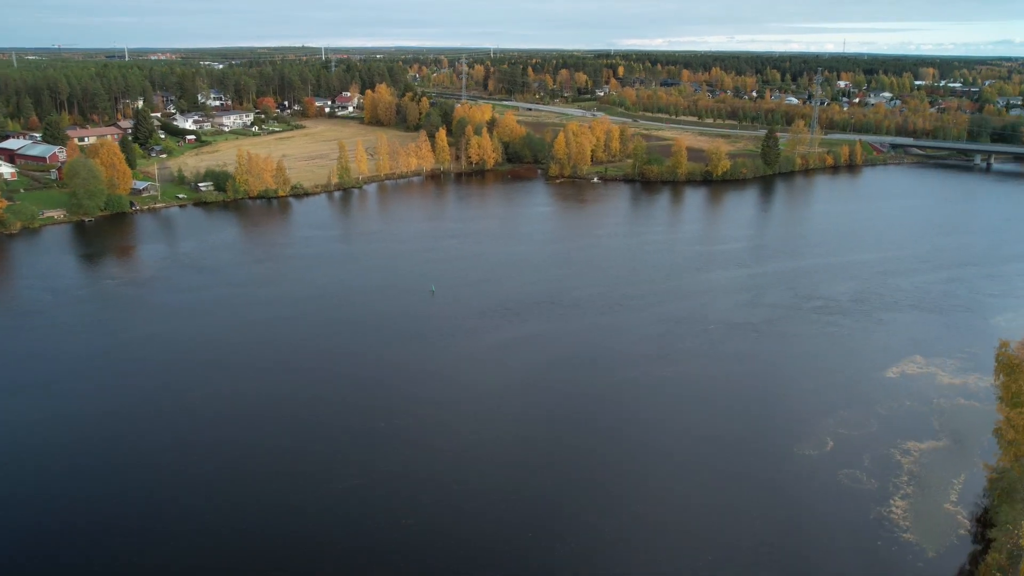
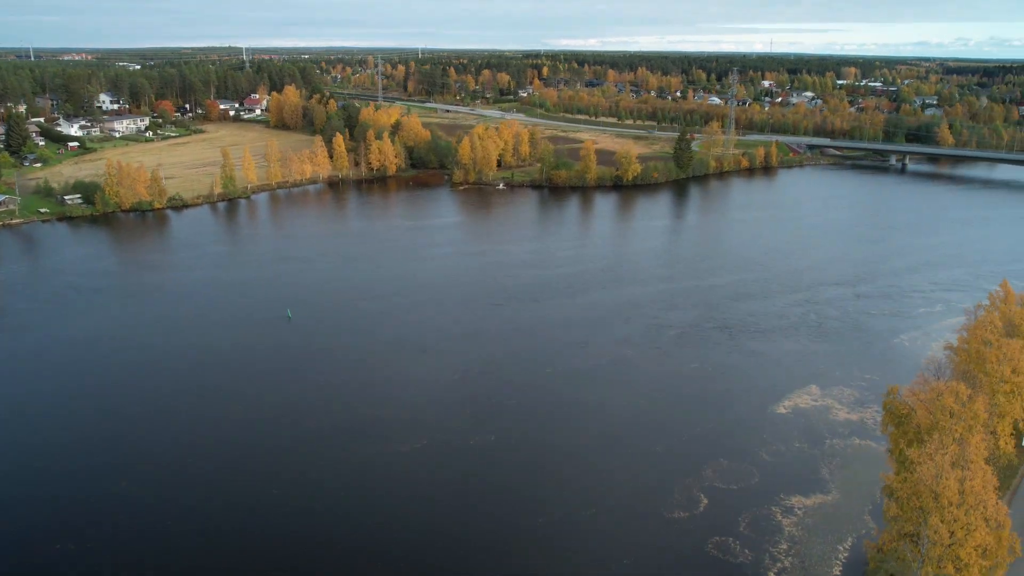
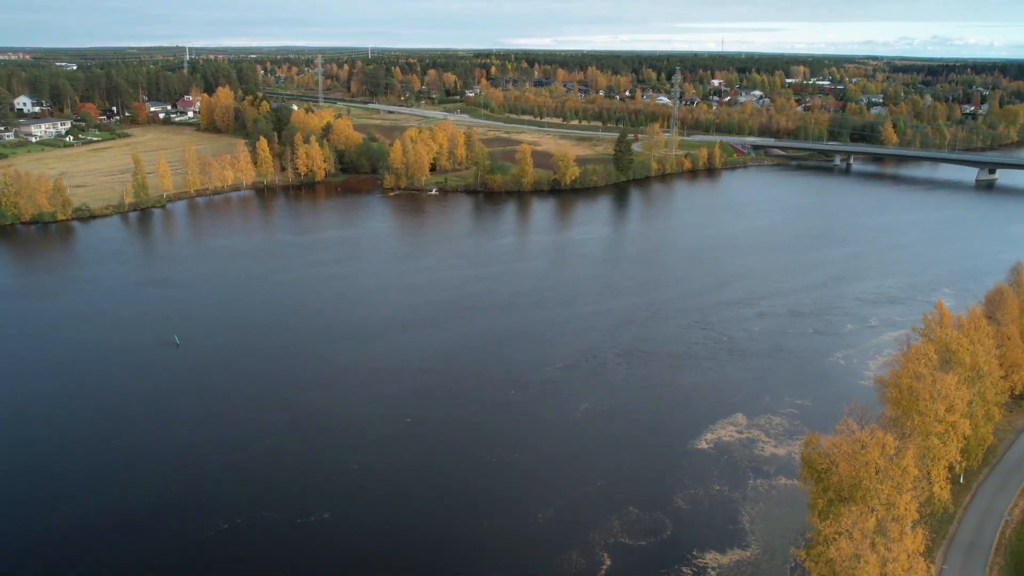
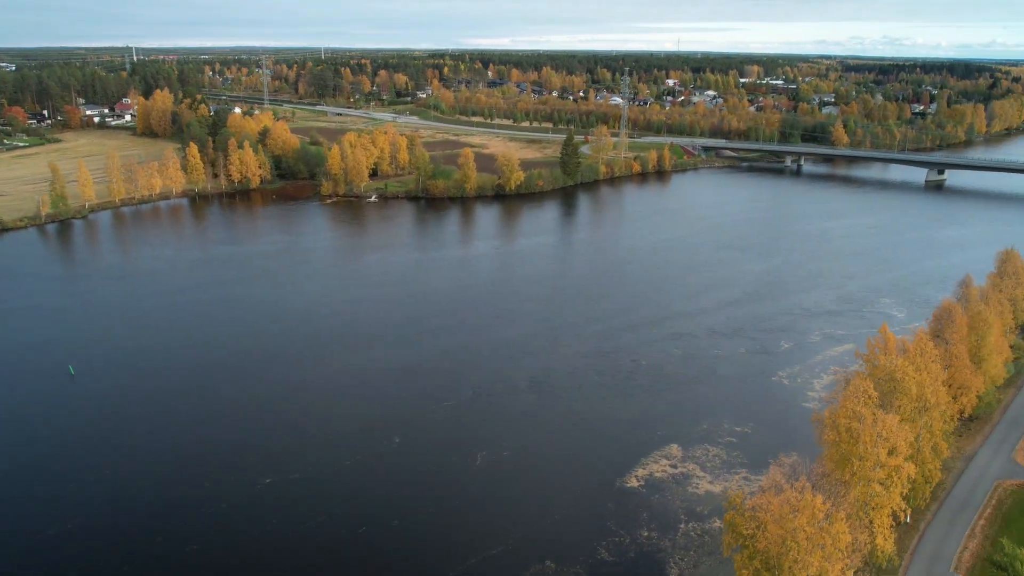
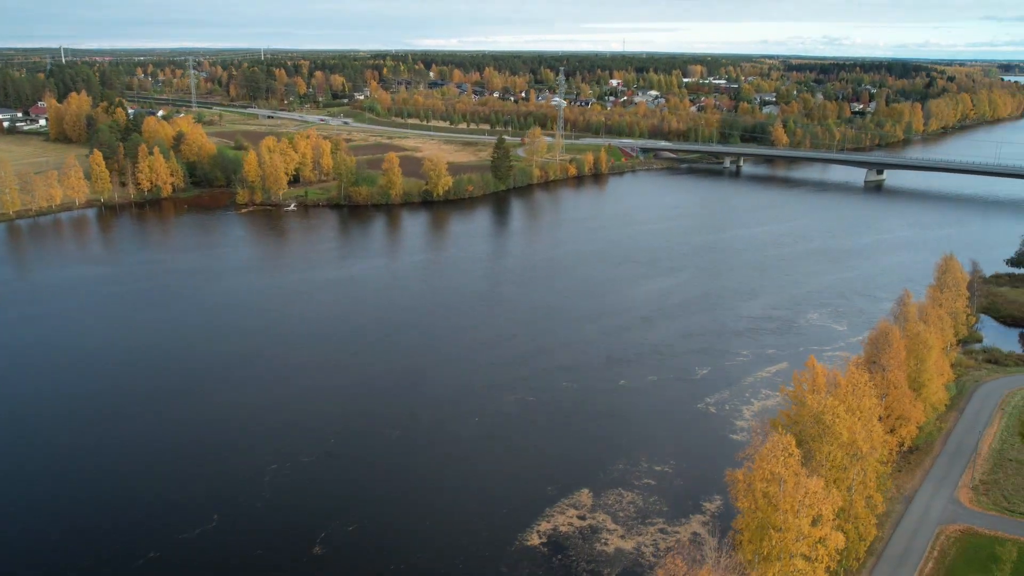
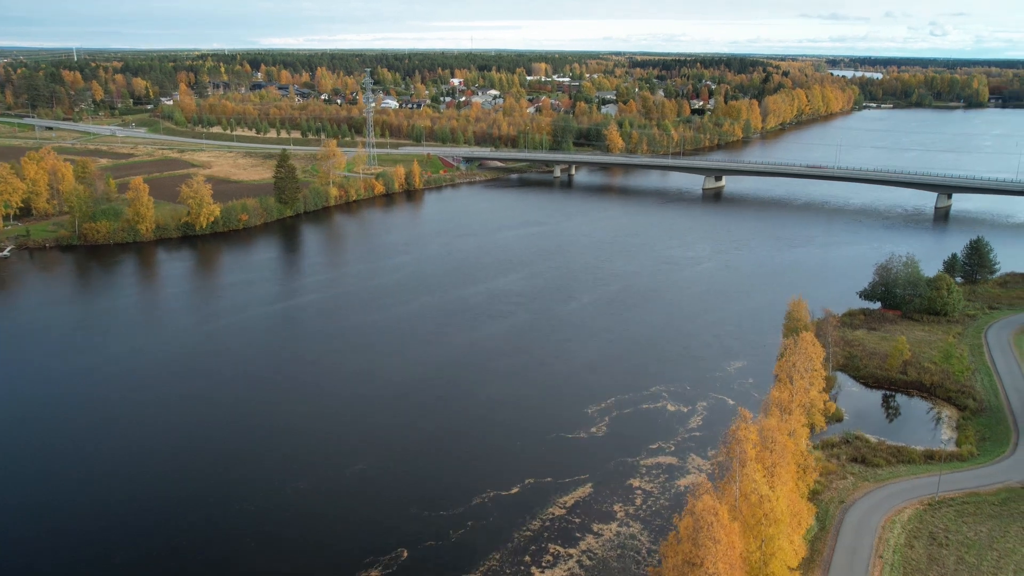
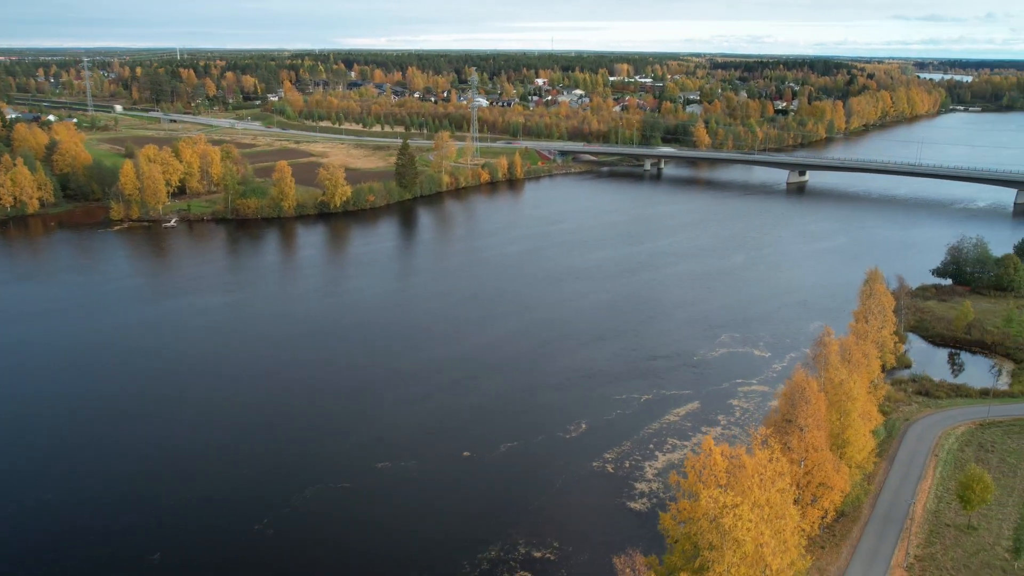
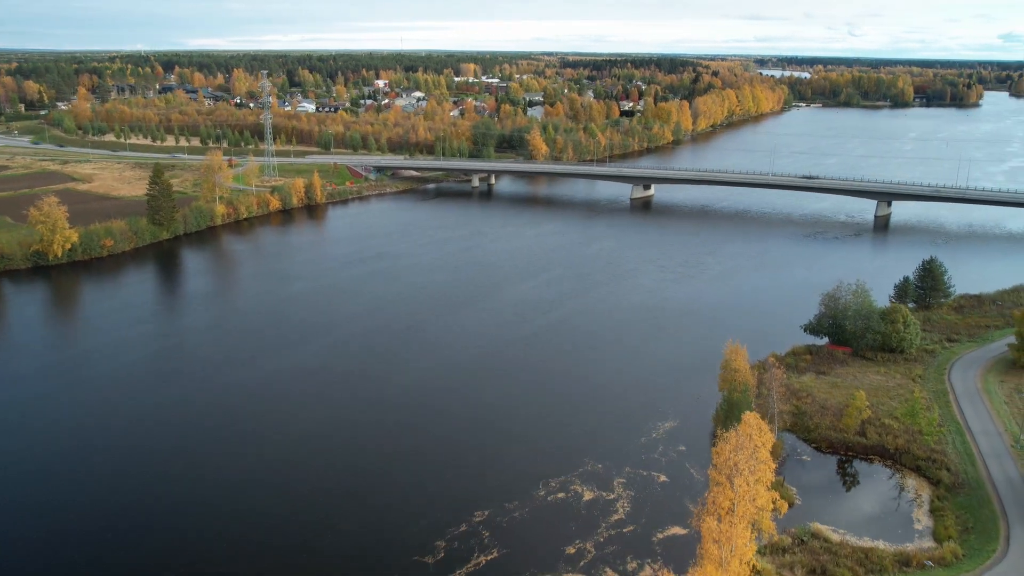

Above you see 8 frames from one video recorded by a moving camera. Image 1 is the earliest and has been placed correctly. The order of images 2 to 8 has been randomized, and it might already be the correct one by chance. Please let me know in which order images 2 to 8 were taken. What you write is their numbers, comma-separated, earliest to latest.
2, 3, 4, 5, 7, 6, 8
